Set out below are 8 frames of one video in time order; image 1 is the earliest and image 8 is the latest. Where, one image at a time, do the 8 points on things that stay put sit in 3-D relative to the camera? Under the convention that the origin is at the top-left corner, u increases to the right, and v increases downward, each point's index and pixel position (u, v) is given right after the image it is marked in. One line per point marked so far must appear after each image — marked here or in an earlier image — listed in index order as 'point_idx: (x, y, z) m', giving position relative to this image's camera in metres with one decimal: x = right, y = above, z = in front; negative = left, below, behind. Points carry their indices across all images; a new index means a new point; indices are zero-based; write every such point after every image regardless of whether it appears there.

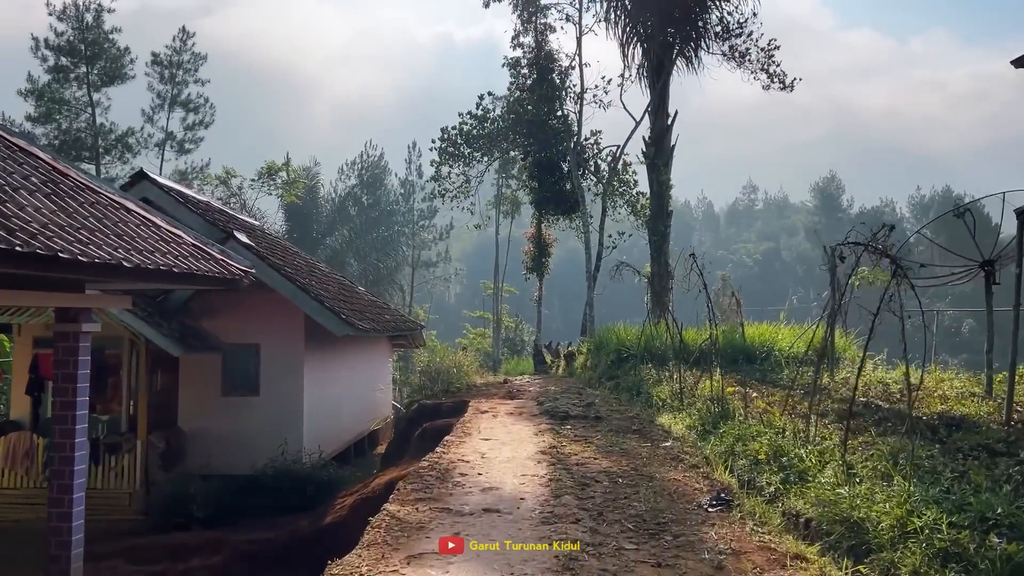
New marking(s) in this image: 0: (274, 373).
0: (-3.0, -1.1, +11.4) m
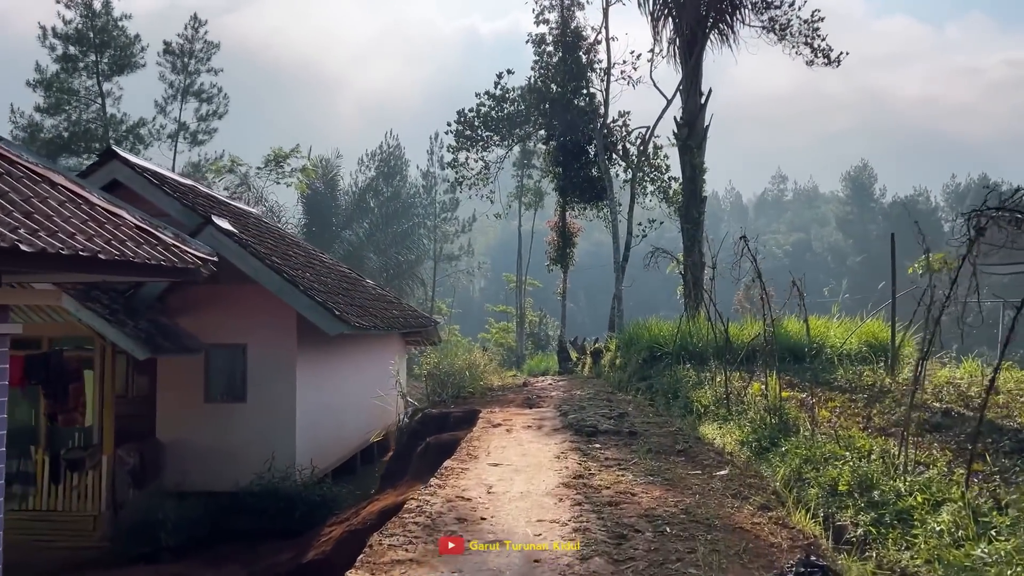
0: (-2.8, -1.0, +10.0) m
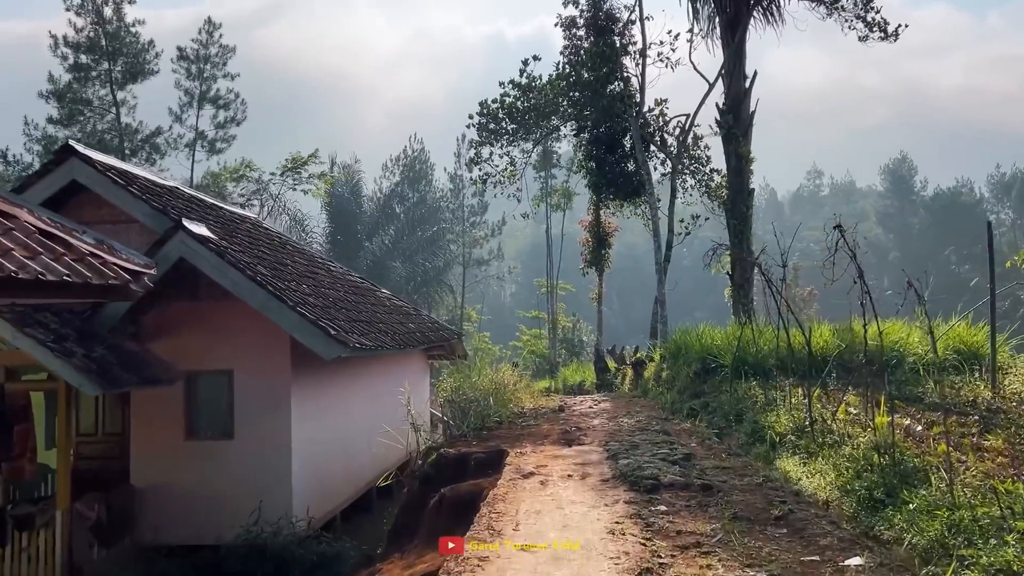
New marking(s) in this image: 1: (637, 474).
0: (-2.5, -1.1, +8.5) m
1: (+0.8, -1.2, +5.7) m
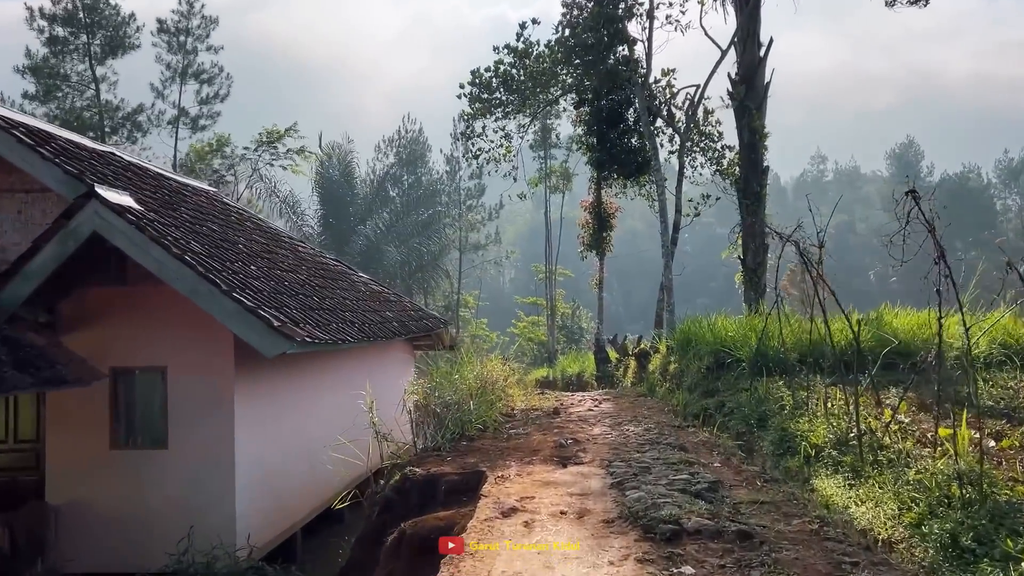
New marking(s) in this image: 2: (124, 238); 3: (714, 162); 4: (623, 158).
0: (-2.6, -1.0, +7.1) m
1: (+0.7, -1.1, +4.3) m
2: (-2.8, +0.4, +6.4) m
3: (+4.3, +2.7, +19.1) m
4: (+2.3, +2.7, +18.5) m
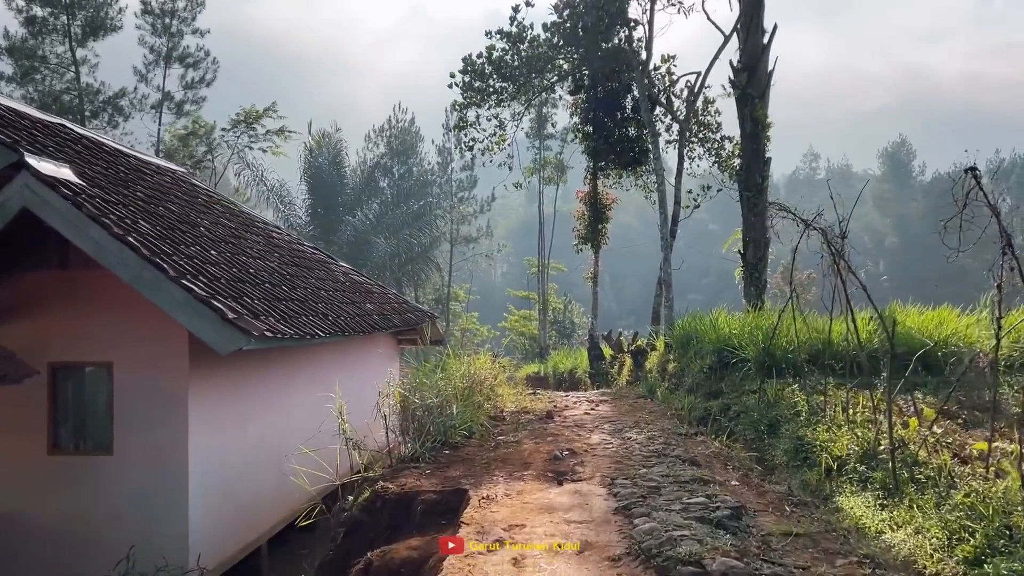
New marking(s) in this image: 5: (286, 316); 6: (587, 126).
0: (-2.7, -0.9, +6.3) m
1: (+0.6, -1.1, +3.6) m
2: (-2.8, +0.5, +5.6) m
3: (+4.2, +2.8, +18.4) m
4: (+2.2, +2.8, +17.7) m
5: (-1.7, -0.2, +6.6) m
6: (+1.5, +3.3, +18.0) m
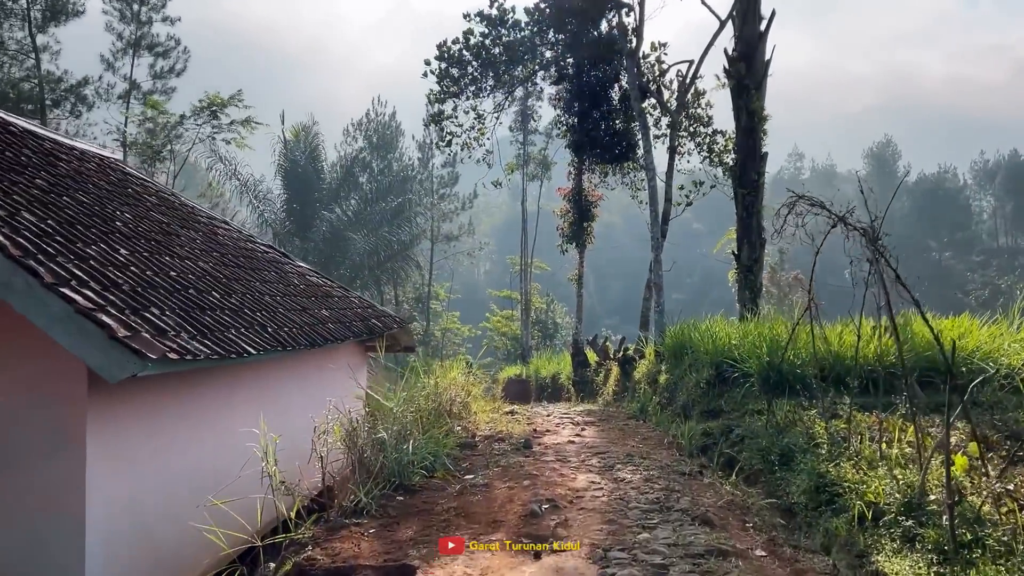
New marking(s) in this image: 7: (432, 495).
0: (-2.9, -0.9, +5.2) m
1: (+0.5, -1.1, +2.5) m
2: (-3.0, +0.4, +4.4) m
3: (+3.8, +2.7, +17.3) m
4: (+1.8, +2.8, +16.6) m
5: (-1.9, -0.3, +5.4) m
6: (+1.2, +3.3, +16.9) m
7: (-0.5, -1.2, +5.3) m
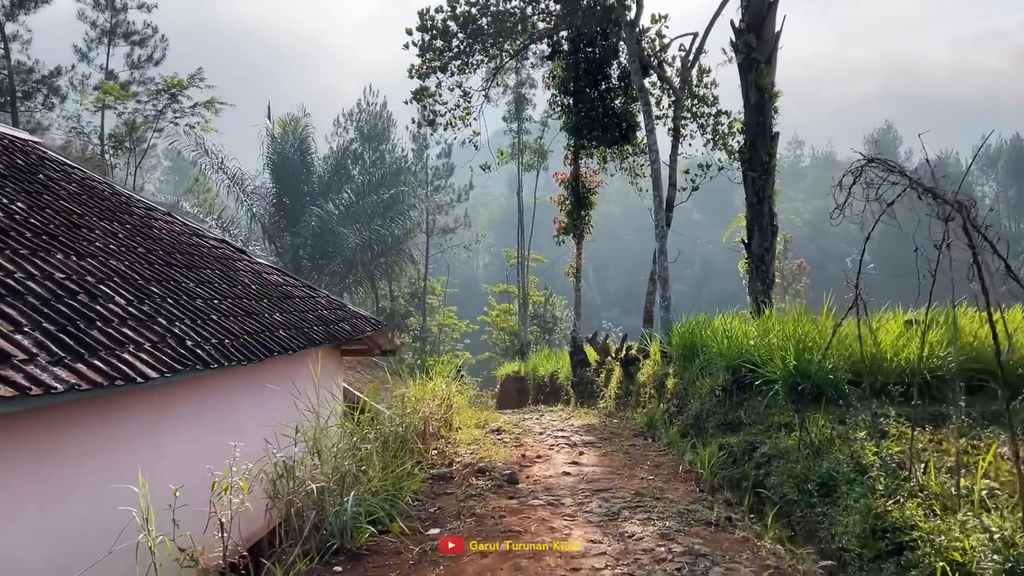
0: (-3.0, -1.0, +3.9) m
1: (+0.4, -1.1, +1.2) m
2: (-3.1, +0.4, +3.2) m
3: (+3.6, +2.9, +16.0) m
4: (+1.6, +2.9, +15.4) m
5: (-2.0, -0.3, +4.2) m
6: (+1.0, +3.4, +15.7) m
7: (-0.6, -1.2, +4.0) m
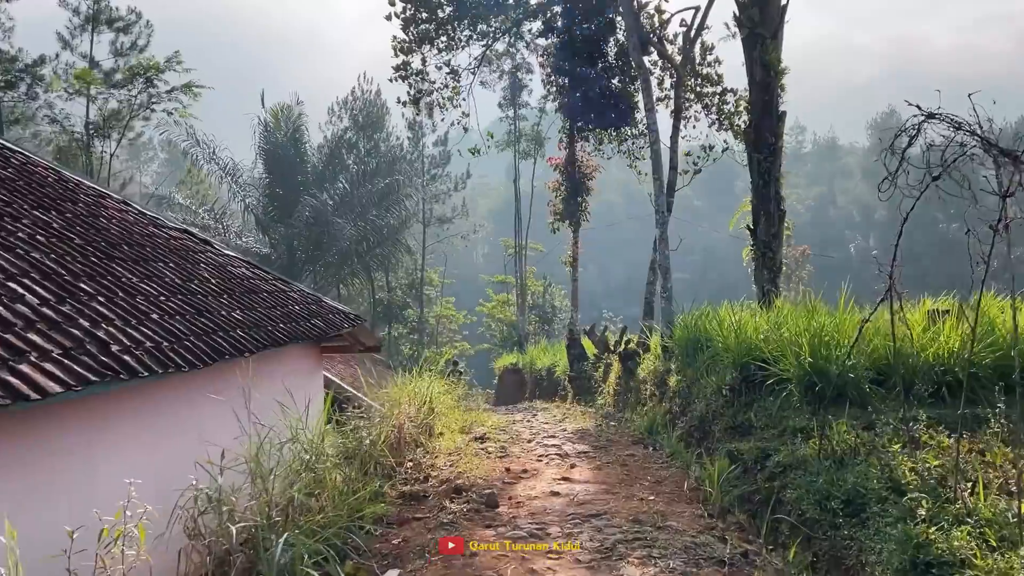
0: (-3.1, -1.0, +3.2) m
1: (+0.3, -1.2, +0.5) m
2: (-3.3, +0.3, +2.4) m
3: (+3.5, +3.1, +15.3) m
4: (+1.5, +3.1, +14.6) m
5: (-2.1, -0.3, +3.5) m
6: (+0.8, +3.5, +14.9) m
7: (-0.7, -1.2, +3.3) m
